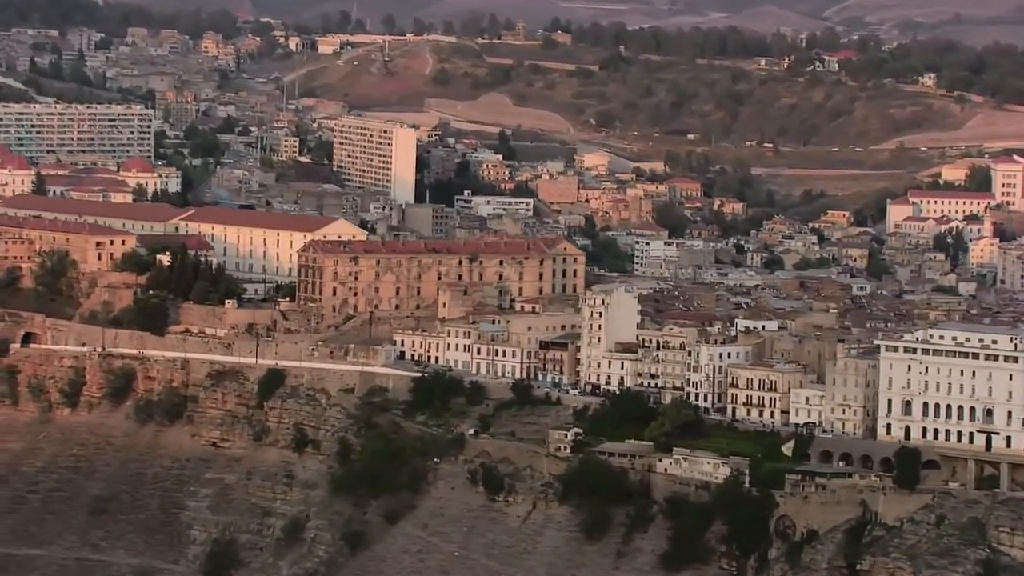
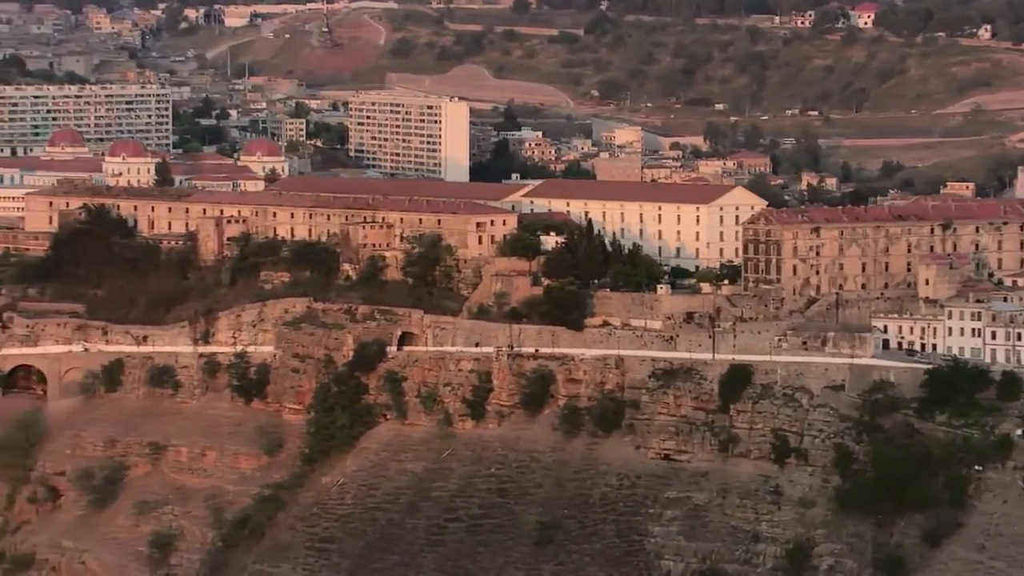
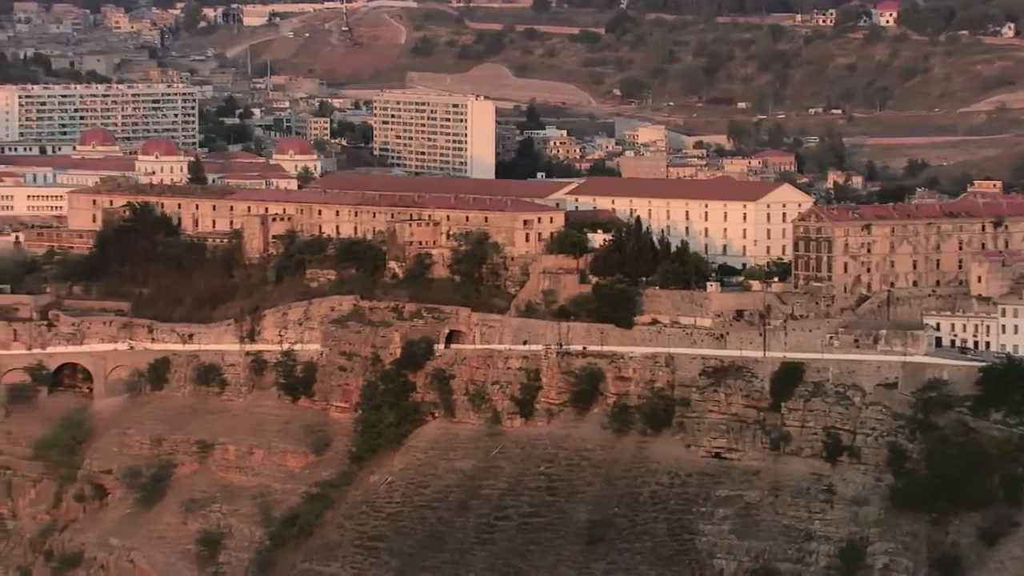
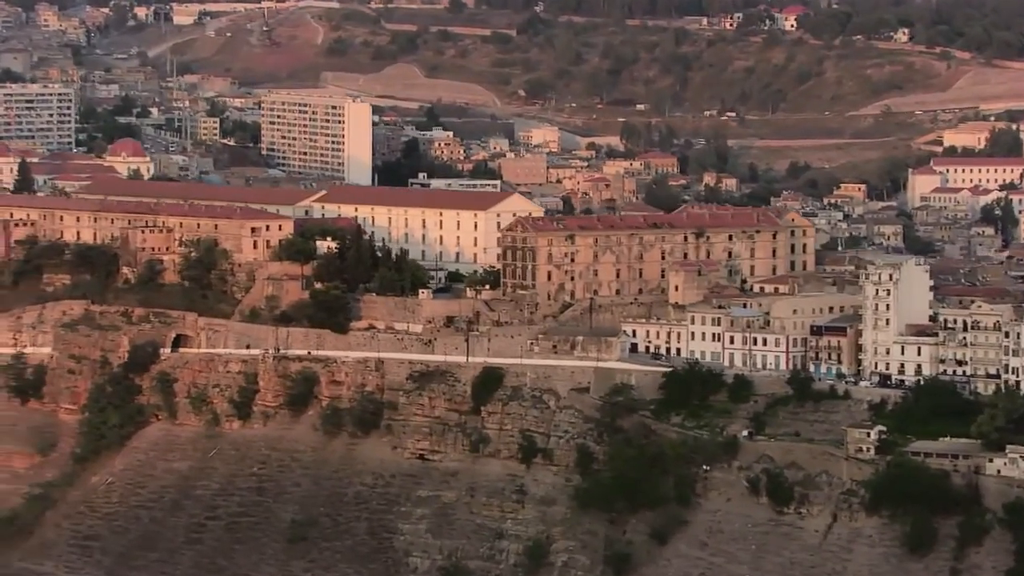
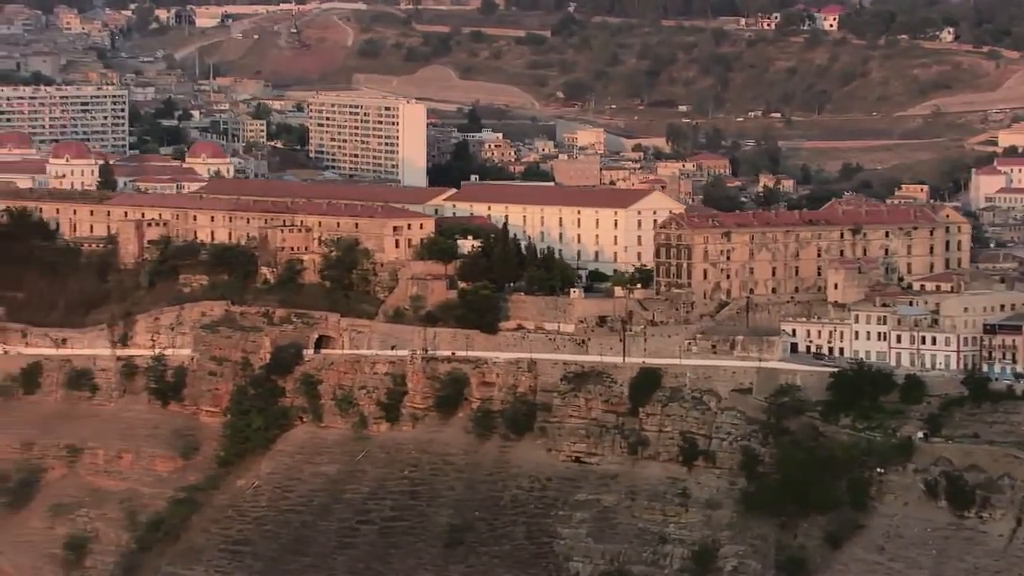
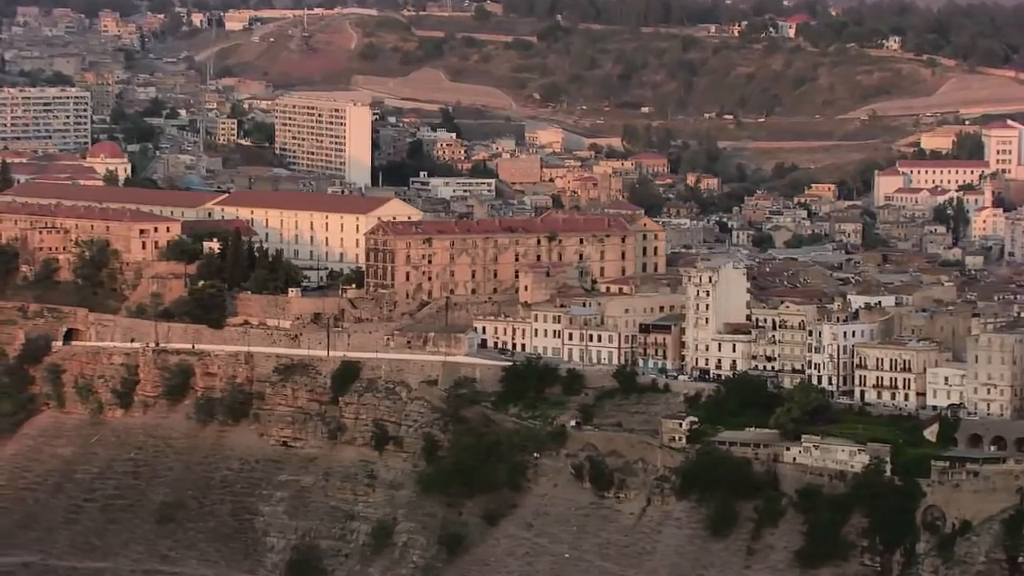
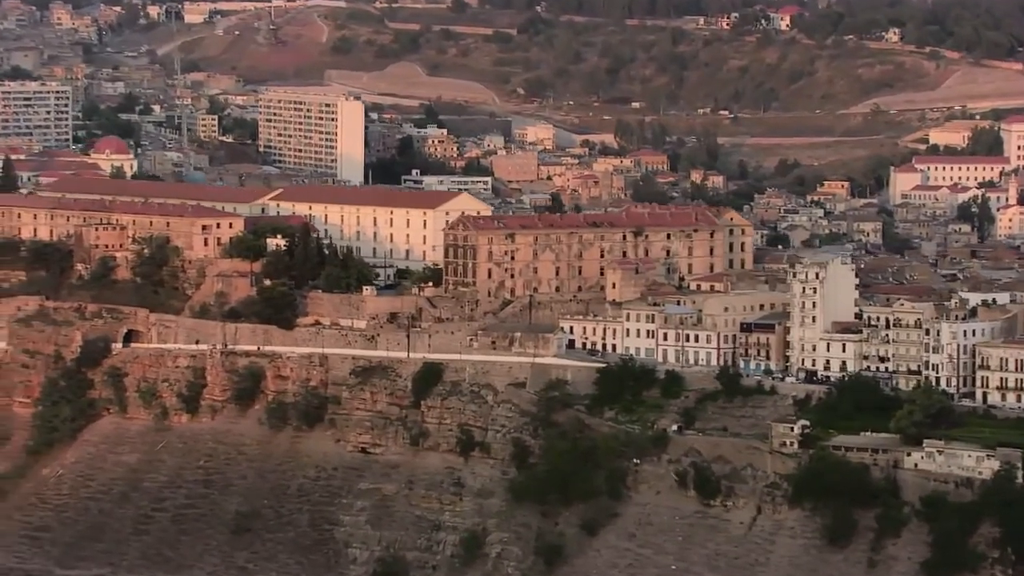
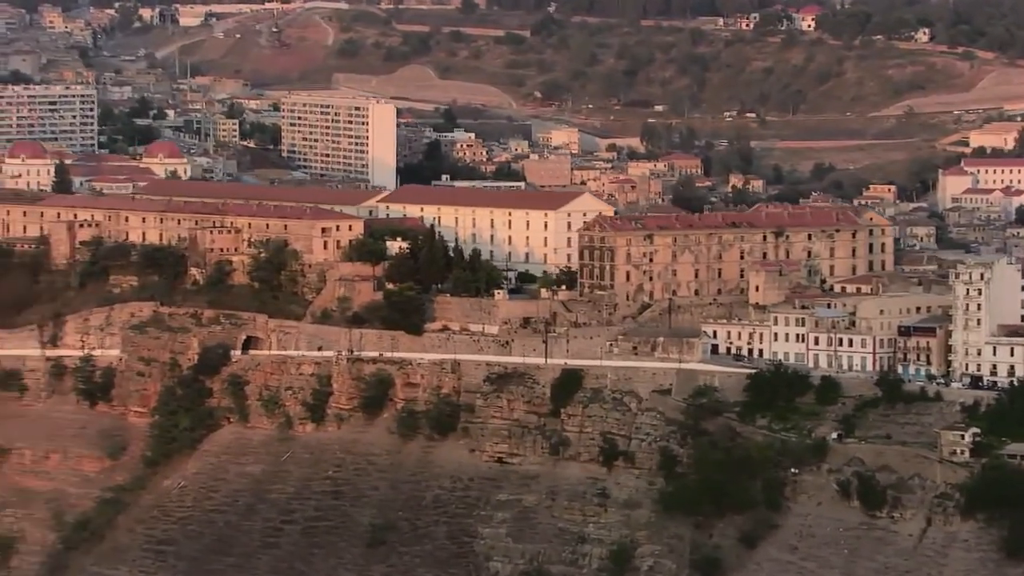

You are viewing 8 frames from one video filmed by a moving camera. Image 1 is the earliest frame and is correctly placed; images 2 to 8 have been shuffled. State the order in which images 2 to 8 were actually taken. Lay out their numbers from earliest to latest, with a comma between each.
6, 7, 4, 8, 5, 2, 3
